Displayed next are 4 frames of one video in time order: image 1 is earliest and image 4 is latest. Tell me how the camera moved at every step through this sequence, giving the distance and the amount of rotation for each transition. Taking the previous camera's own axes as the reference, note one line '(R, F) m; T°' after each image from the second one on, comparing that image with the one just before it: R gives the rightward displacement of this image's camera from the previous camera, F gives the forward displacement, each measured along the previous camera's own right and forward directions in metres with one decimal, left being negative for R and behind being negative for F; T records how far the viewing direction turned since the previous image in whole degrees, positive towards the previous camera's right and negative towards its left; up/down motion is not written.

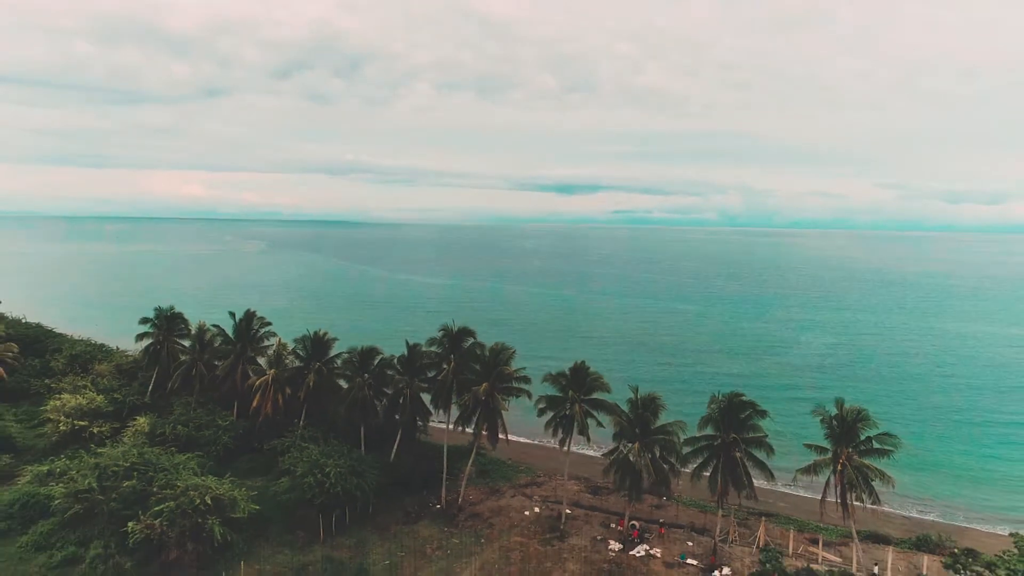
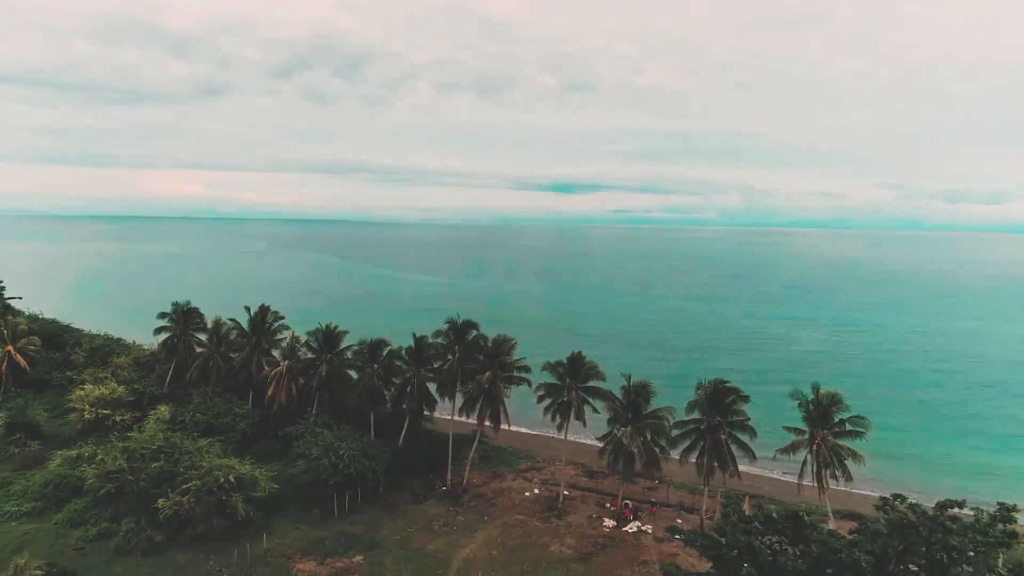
(-0.1, -1.9) m; 0°
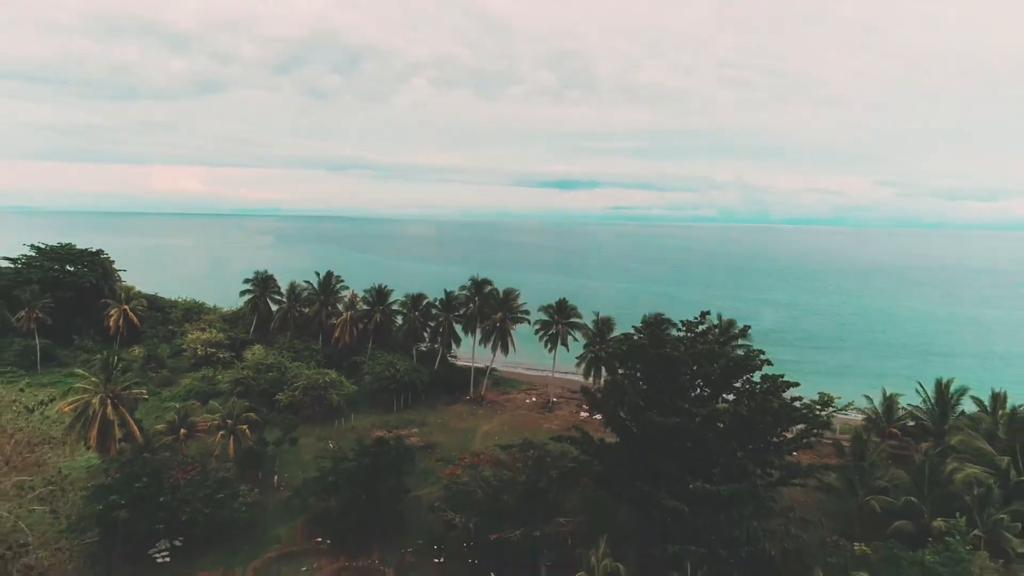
(-0.4, -12.2) m; 0°
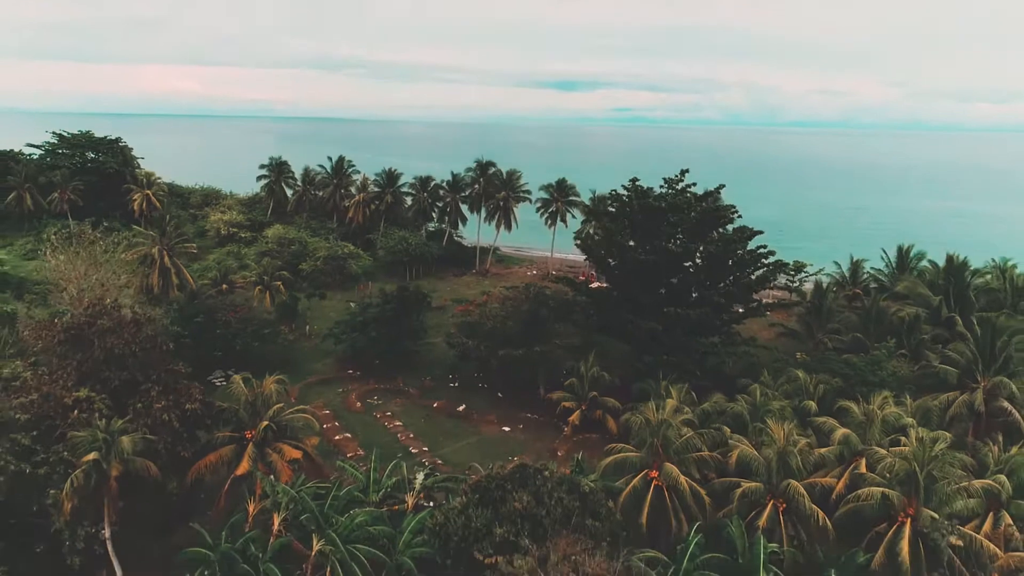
(-0.1, -3.4) m; 0°
